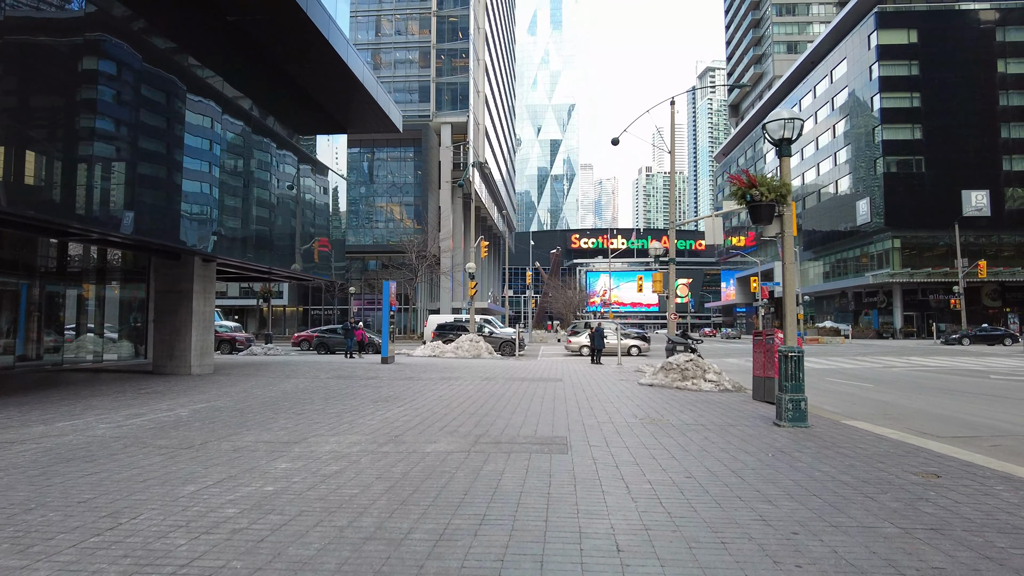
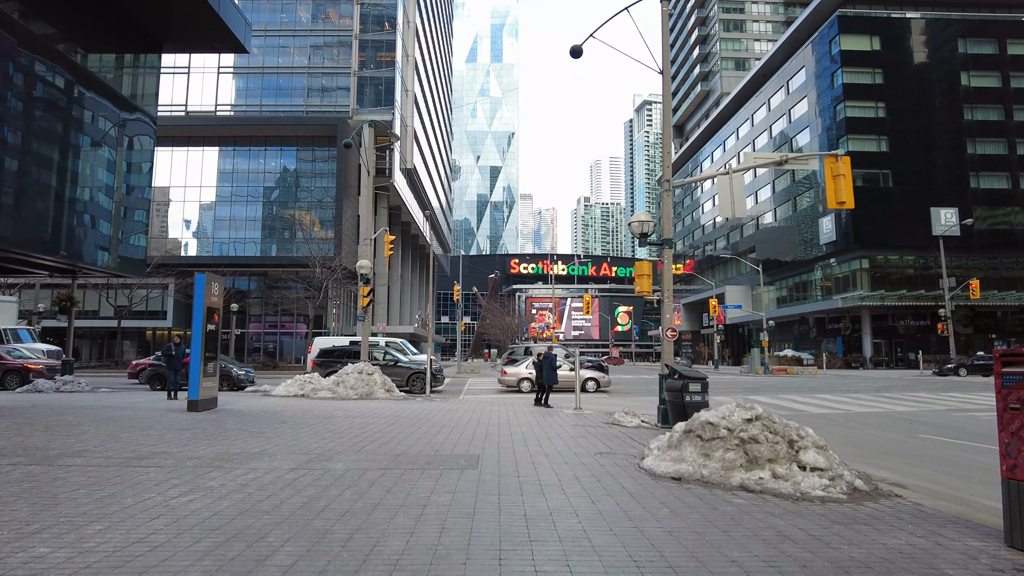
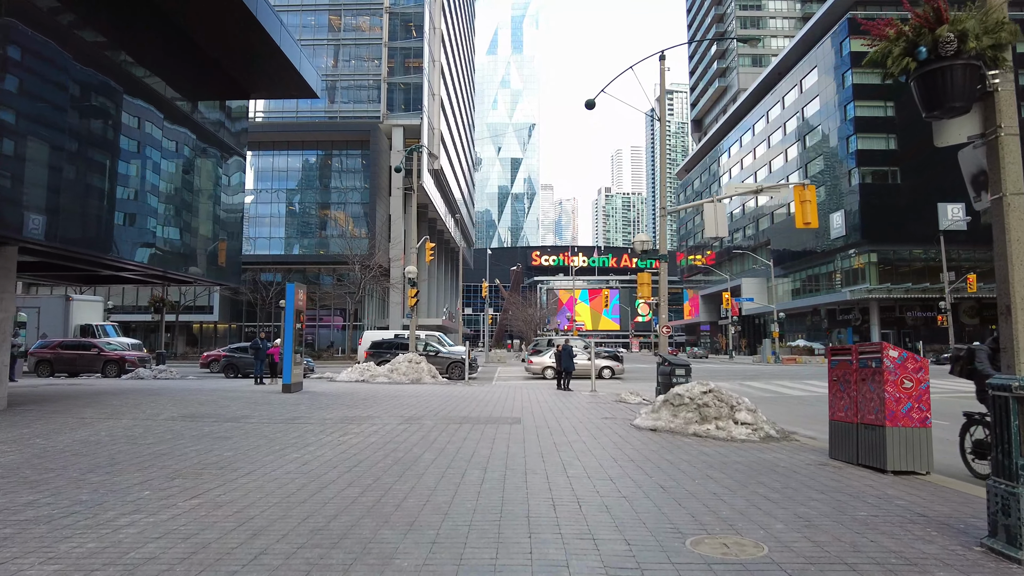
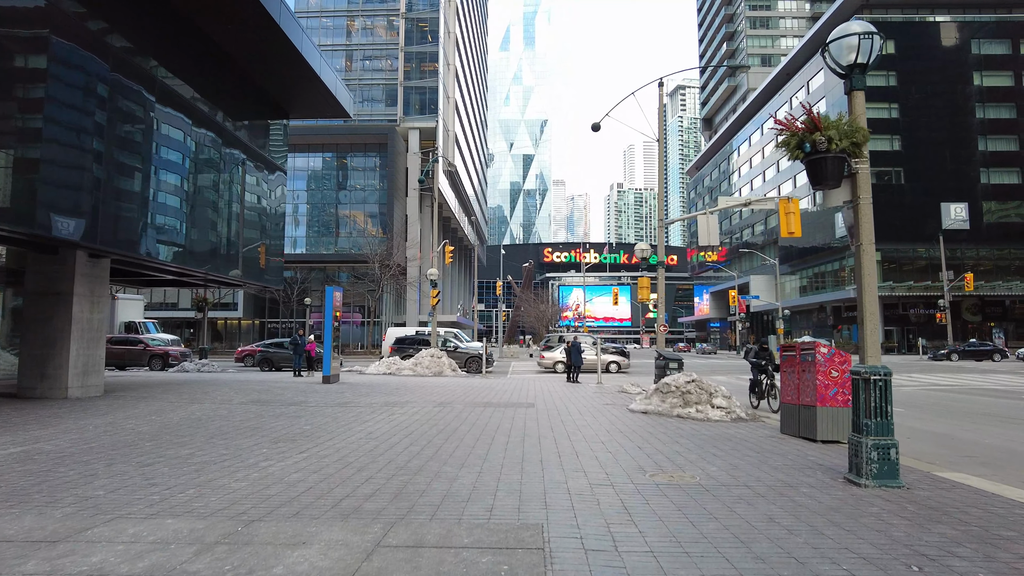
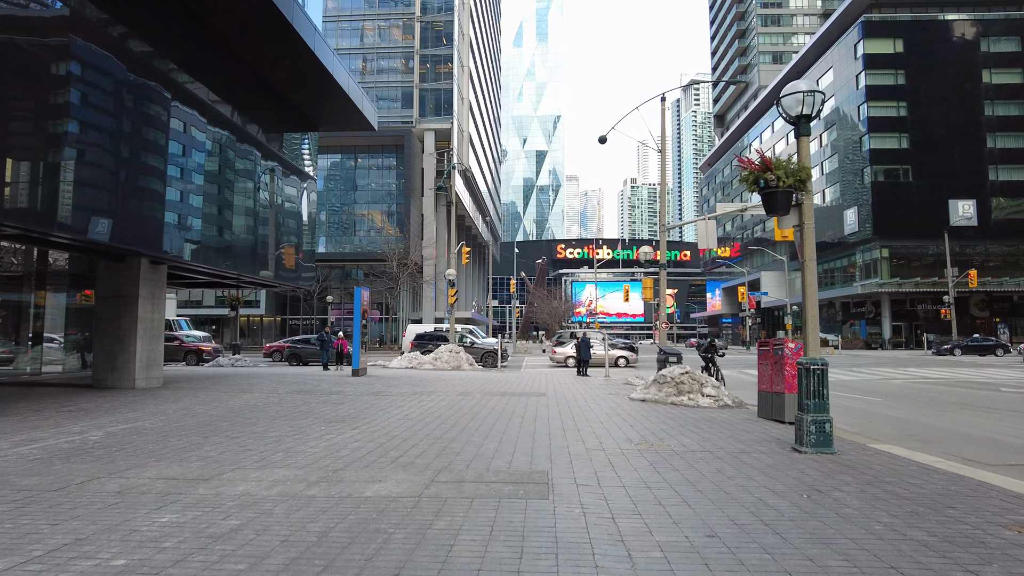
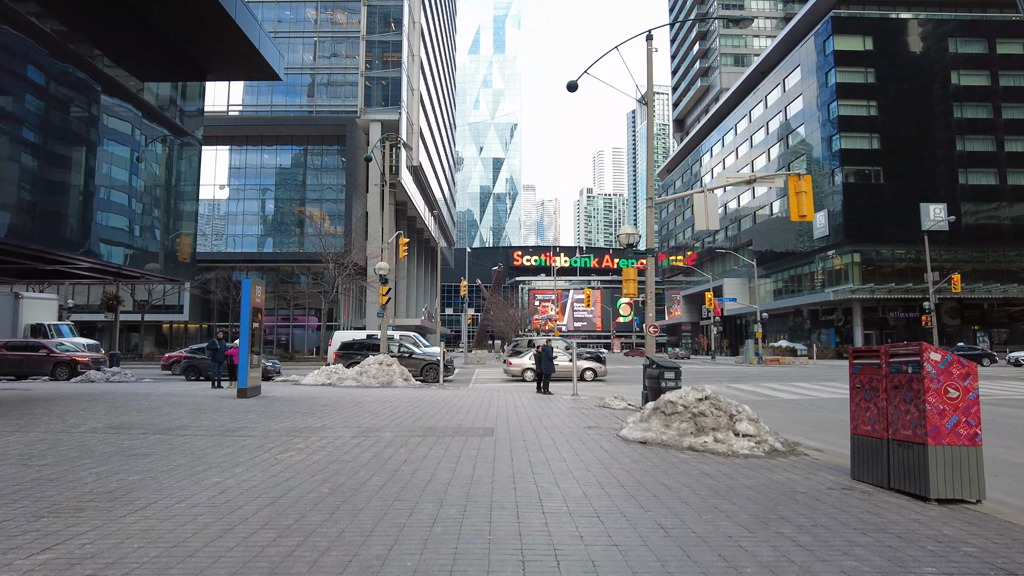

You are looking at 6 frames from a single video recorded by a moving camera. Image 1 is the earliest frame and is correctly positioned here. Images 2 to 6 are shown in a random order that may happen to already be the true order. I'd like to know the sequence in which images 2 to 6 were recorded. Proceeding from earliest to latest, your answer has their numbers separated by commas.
5, 4, 3, 6, 2
